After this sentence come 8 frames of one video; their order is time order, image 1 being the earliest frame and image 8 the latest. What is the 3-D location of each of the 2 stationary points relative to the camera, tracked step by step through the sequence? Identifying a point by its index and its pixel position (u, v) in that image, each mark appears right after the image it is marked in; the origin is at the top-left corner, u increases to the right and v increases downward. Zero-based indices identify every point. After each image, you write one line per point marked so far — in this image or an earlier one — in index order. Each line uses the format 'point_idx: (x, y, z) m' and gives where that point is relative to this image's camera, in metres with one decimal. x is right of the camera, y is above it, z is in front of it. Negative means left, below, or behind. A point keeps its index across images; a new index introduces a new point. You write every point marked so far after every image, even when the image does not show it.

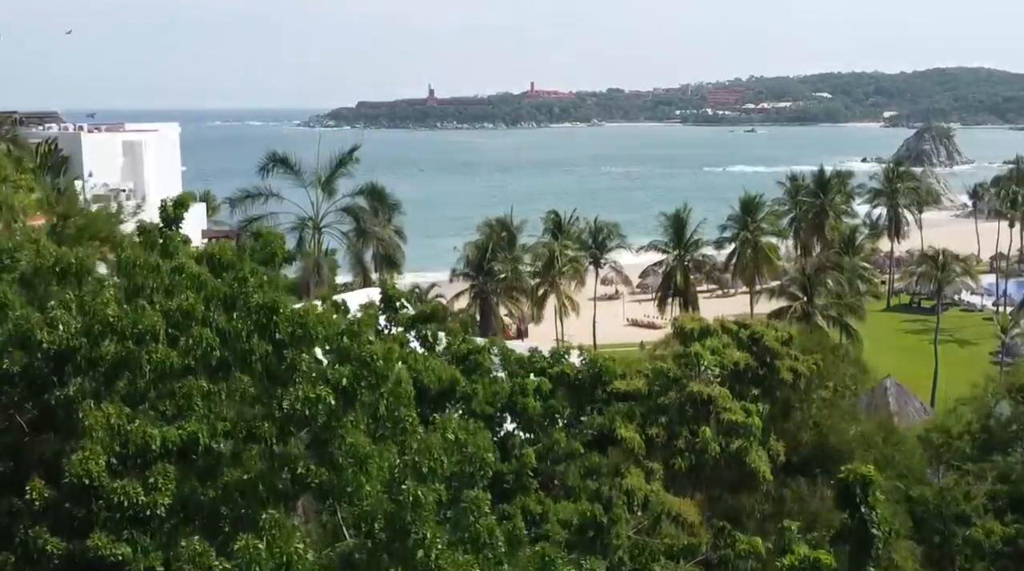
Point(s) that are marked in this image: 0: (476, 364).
0: (-0.5, -1.0, +13.4) m
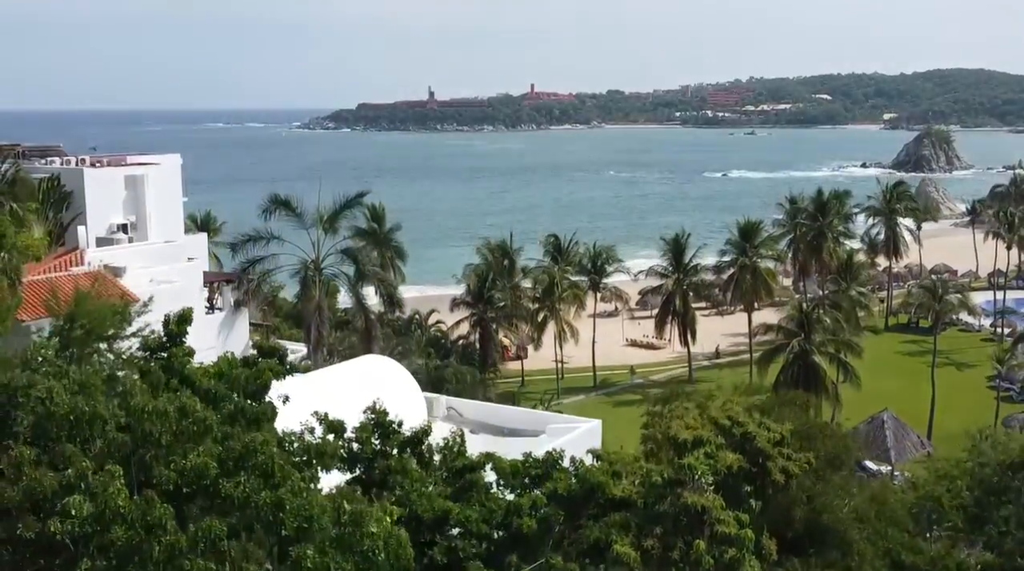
0: (-0.5, -2.4, +13.7) m
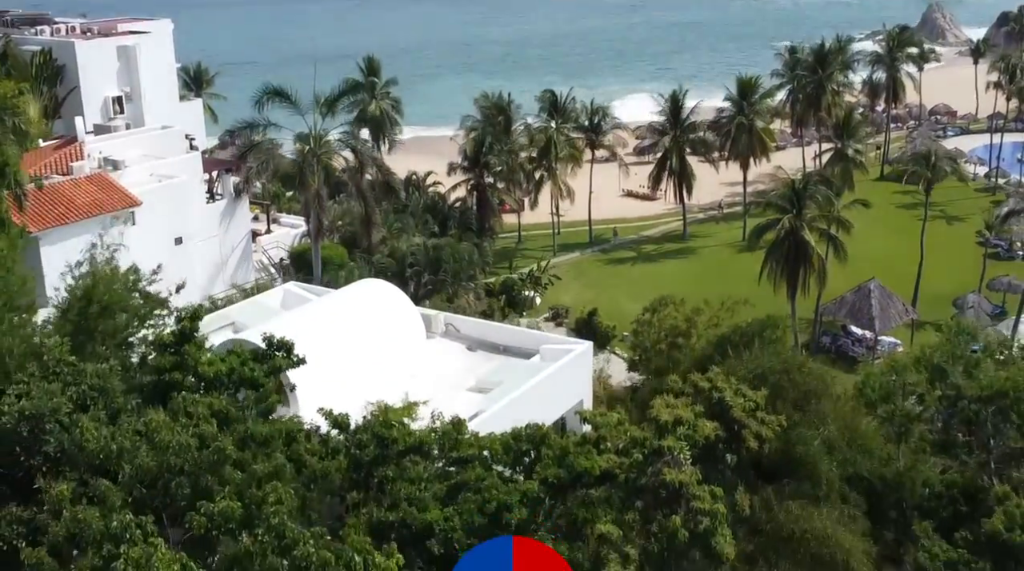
0: (-0.6, -2.4, +14.9) m
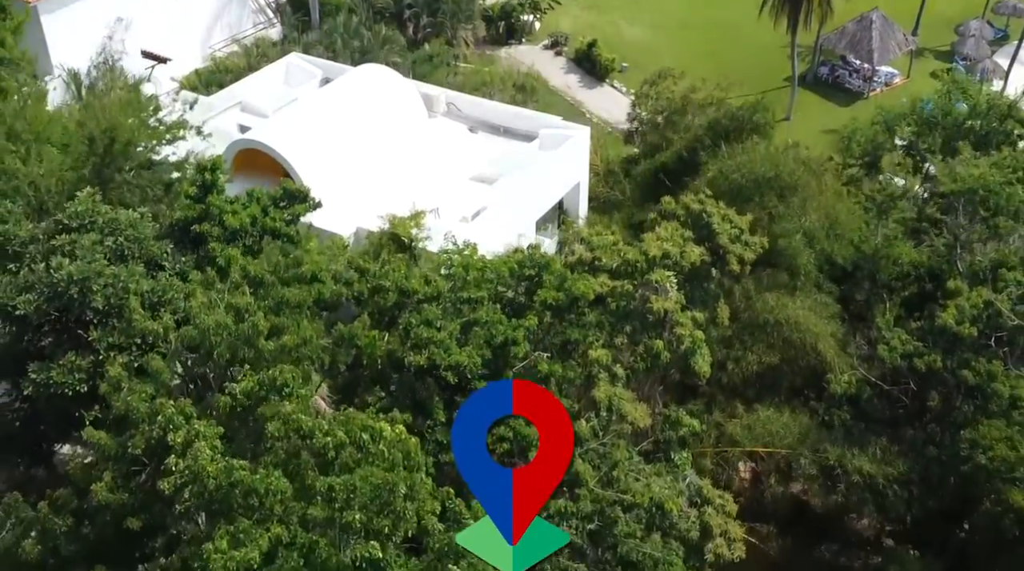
0: (-0.6, -0.4, +16.6) m
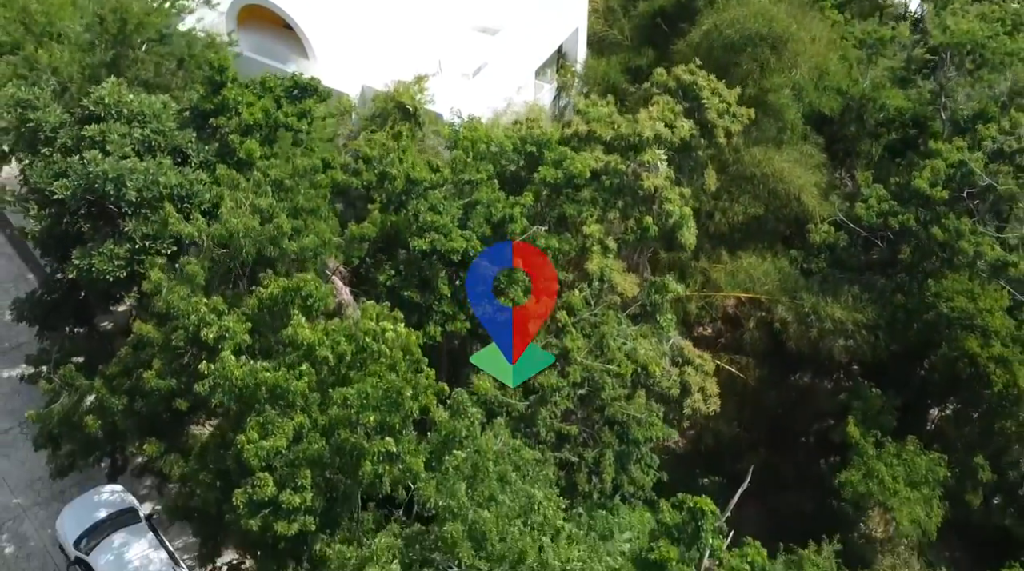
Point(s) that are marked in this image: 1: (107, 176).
0: (-0.6, +1.3, +18.0) m
1: (-5.5, +1.5, +16.2) m
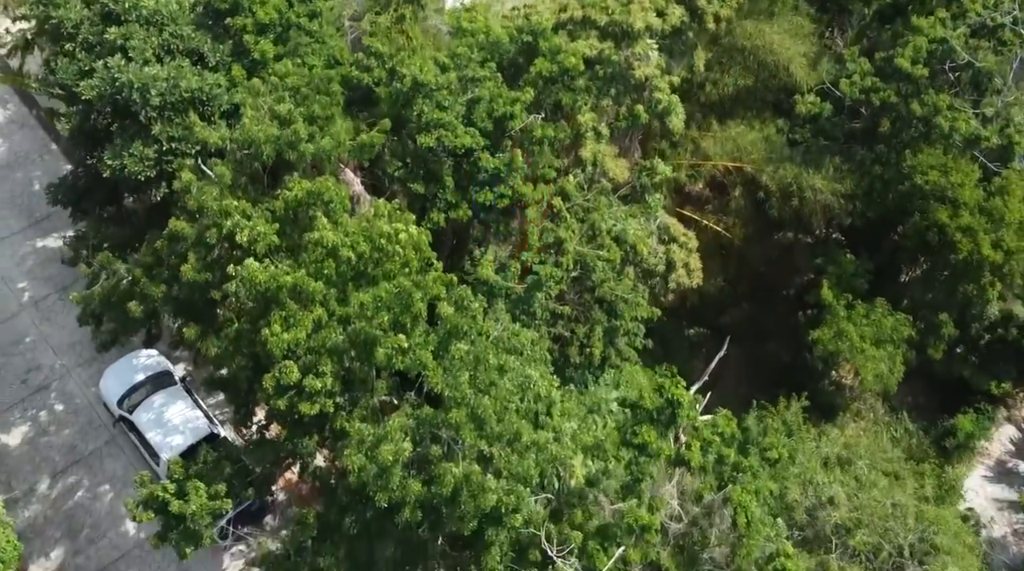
0: (-0.6, +3.1, +19.2) m
1: (-5.5, +3.0, +17.5) m
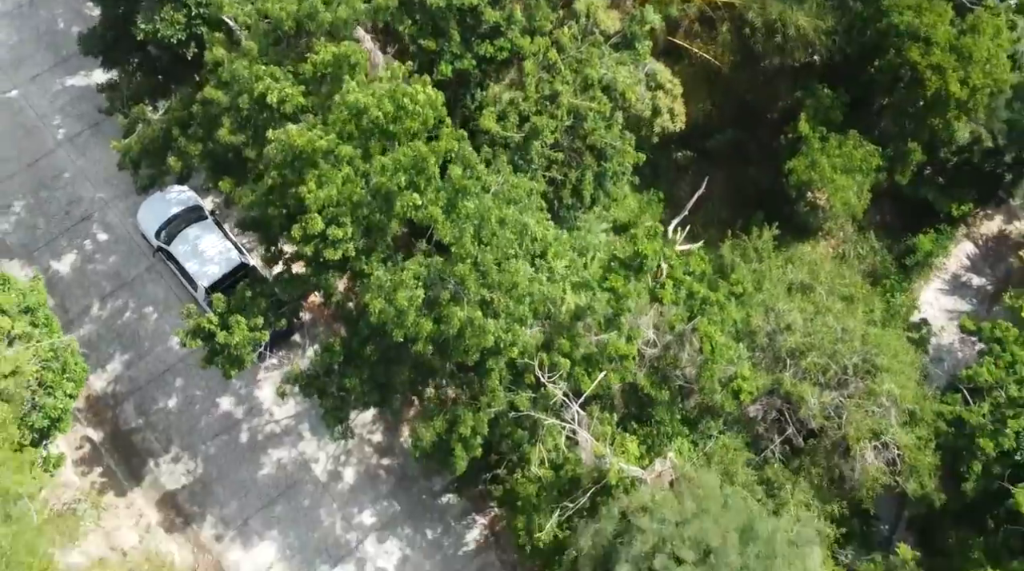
0: (-0.6, +5.7, +20.6) m
1: (-5.5, +5.3, +19.0) m
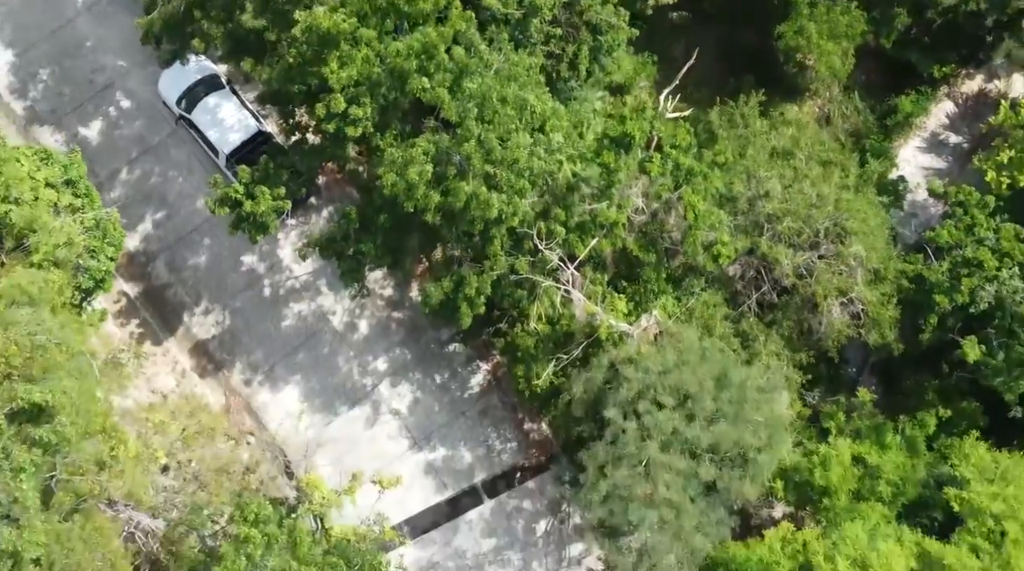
0: (-0.6, +8.1, +21.5) m
1: (-5.5, +7.5, +19.9) m
